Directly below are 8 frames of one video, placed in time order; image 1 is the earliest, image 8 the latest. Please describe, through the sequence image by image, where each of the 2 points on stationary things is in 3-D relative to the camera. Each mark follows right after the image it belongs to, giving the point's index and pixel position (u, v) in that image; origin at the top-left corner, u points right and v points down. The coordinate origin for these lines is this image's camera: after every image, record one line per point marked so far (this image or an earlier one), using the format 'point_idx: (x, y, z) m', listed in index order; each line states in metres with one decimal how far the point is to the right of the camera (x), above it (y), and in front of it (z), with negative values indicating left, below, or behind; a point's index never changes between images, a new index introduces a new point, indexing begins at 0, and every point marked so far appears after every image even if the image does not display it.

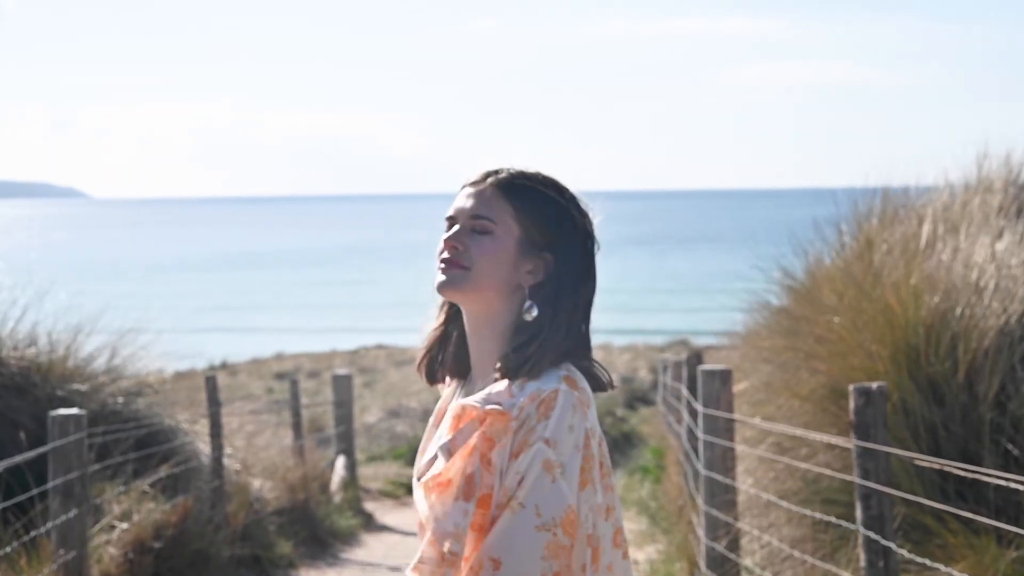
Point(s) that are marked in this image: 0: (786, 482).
0: (+1.7, -1.2, +7.6) m
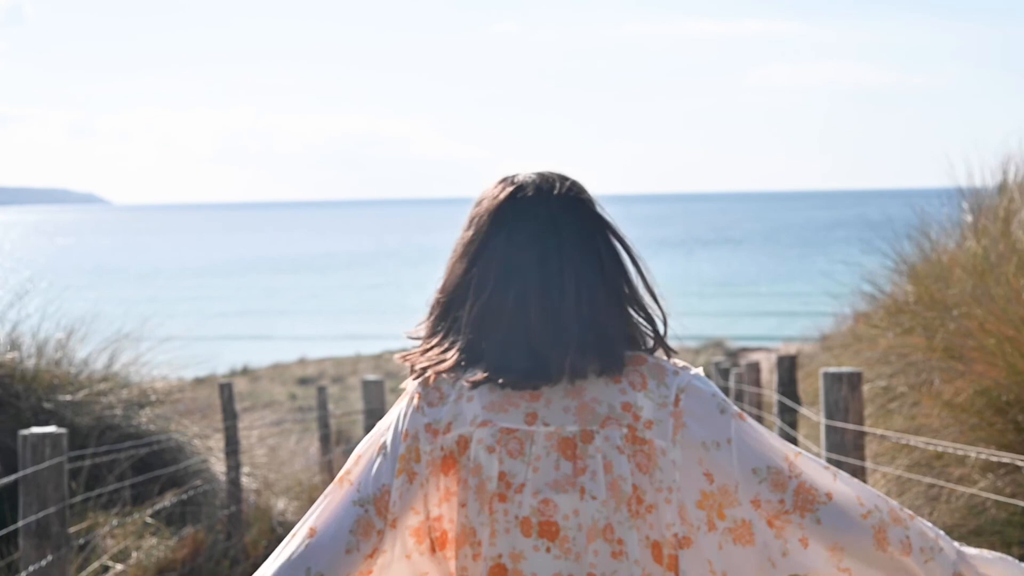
0: (+2.1, -1.1, +6.2) m
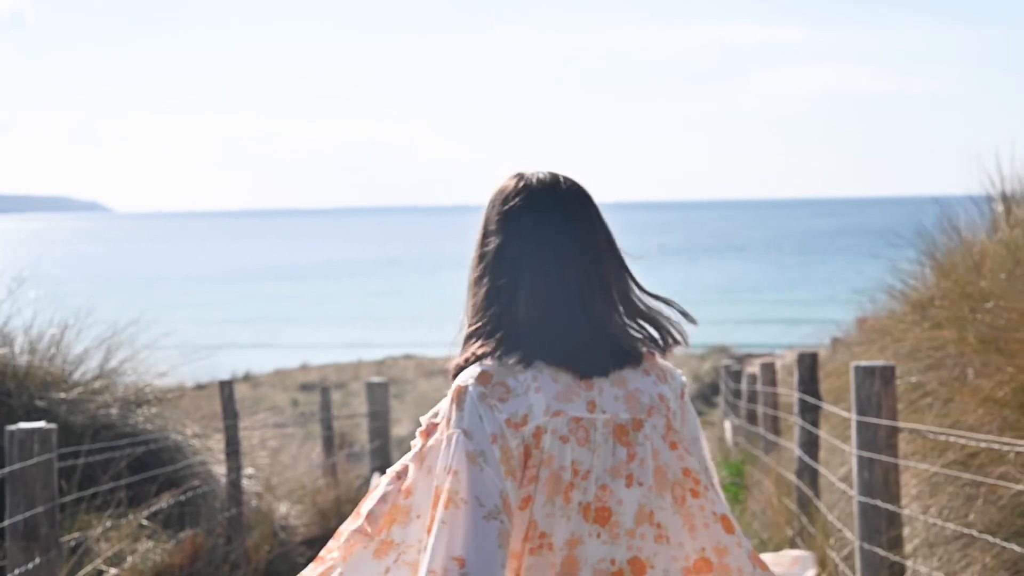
0: (+2.1, -1.0, +5.8) m
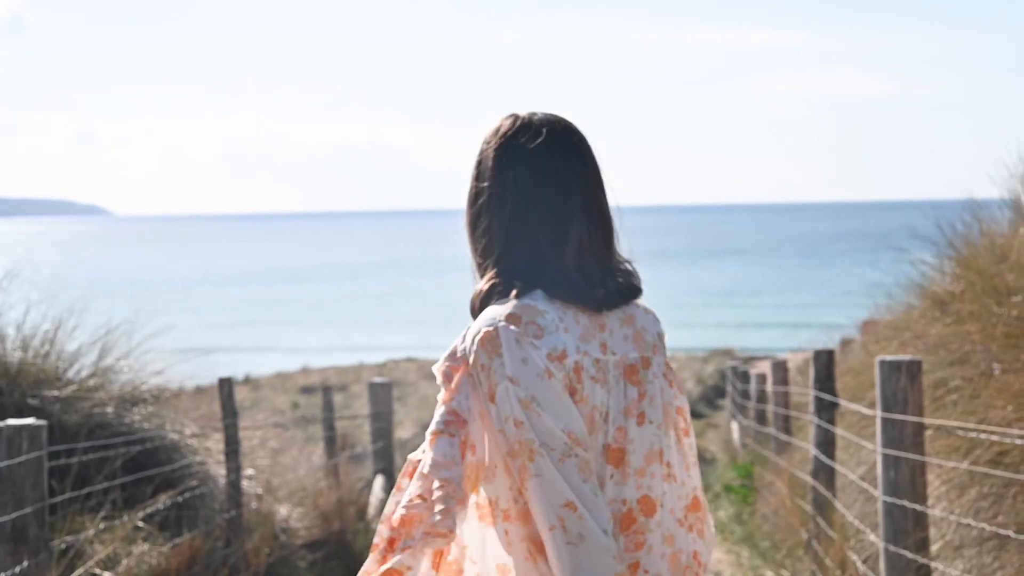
0: (+2.2, -1.0, +5.6) m
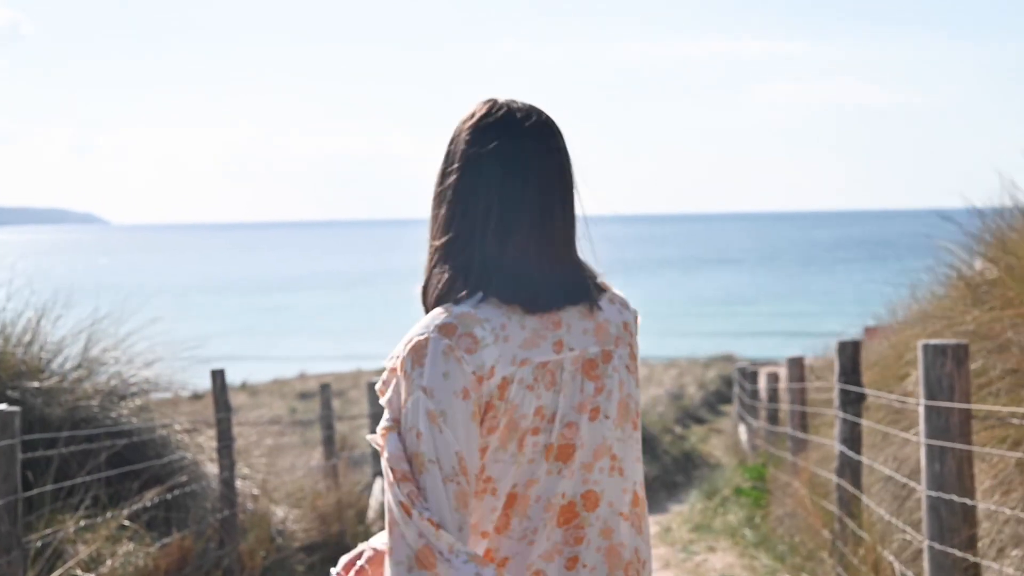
0: (+2.2, -0.9, +5.2) m
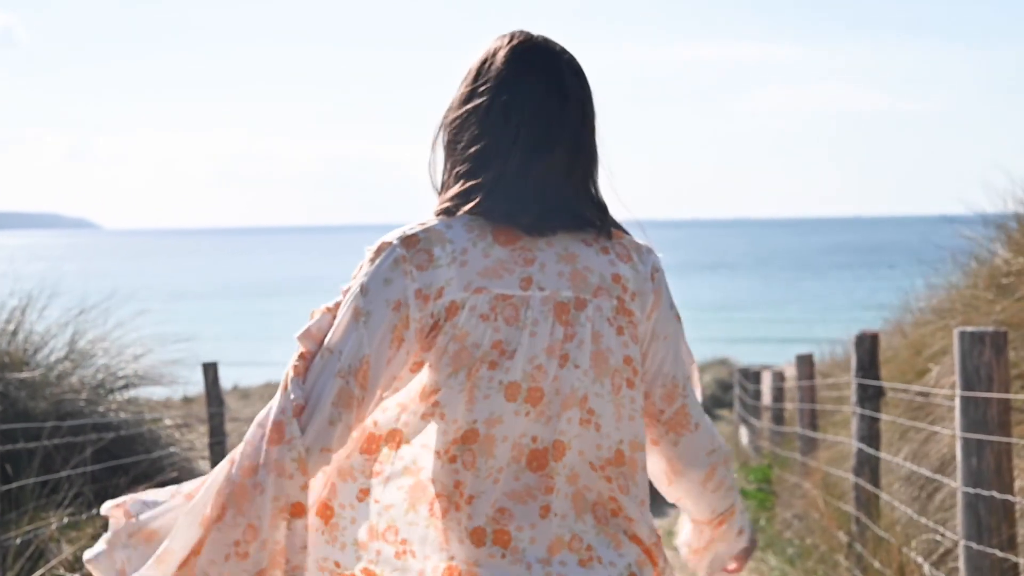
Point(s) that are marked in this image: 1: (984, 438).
0: (+2.3, -0.8, +4.9) m
1: (+1.9, -0.6, +5.0) m
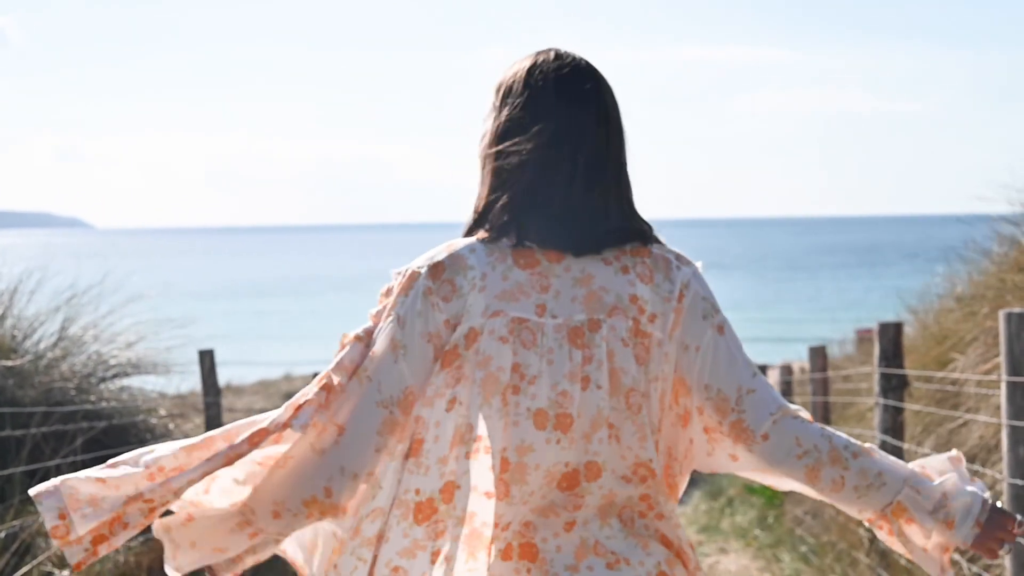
0: (+2.4, -0.7, +4.6) m
1: (+1.9, -0.5, +4.7) m
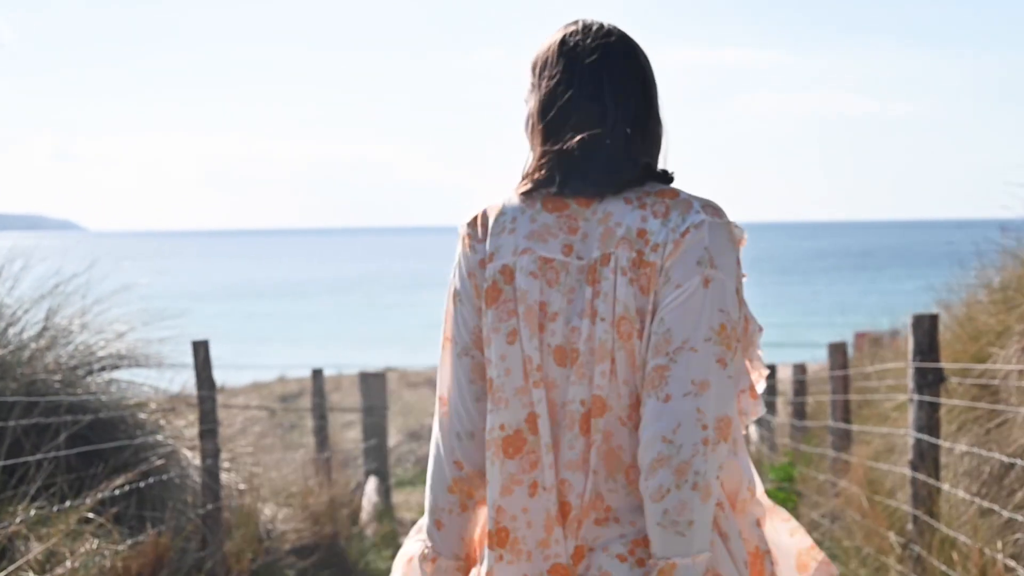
0: (+2.4, -0.7, +4.2) m
1: (+2.0, -0.4, +4.3) m
